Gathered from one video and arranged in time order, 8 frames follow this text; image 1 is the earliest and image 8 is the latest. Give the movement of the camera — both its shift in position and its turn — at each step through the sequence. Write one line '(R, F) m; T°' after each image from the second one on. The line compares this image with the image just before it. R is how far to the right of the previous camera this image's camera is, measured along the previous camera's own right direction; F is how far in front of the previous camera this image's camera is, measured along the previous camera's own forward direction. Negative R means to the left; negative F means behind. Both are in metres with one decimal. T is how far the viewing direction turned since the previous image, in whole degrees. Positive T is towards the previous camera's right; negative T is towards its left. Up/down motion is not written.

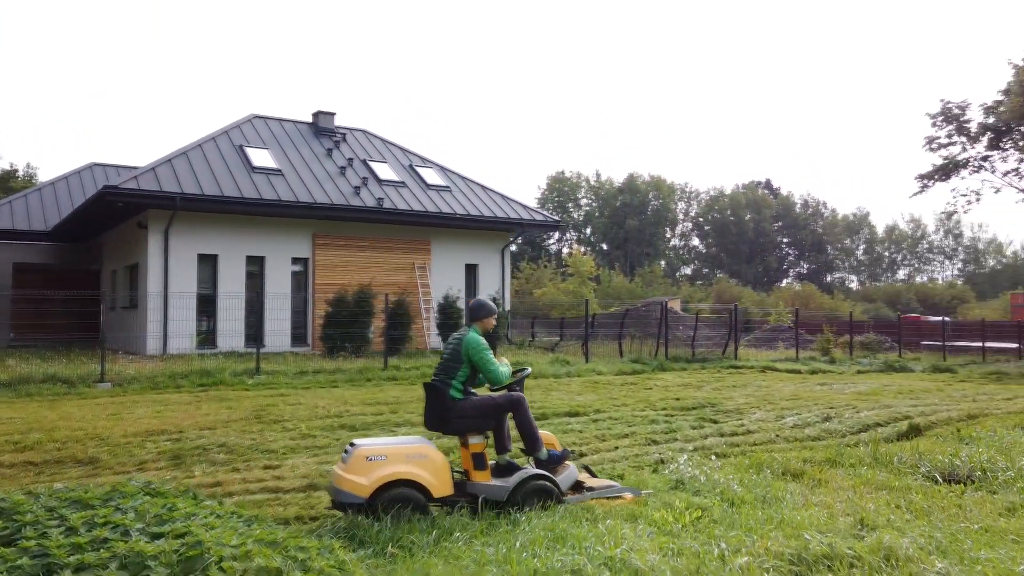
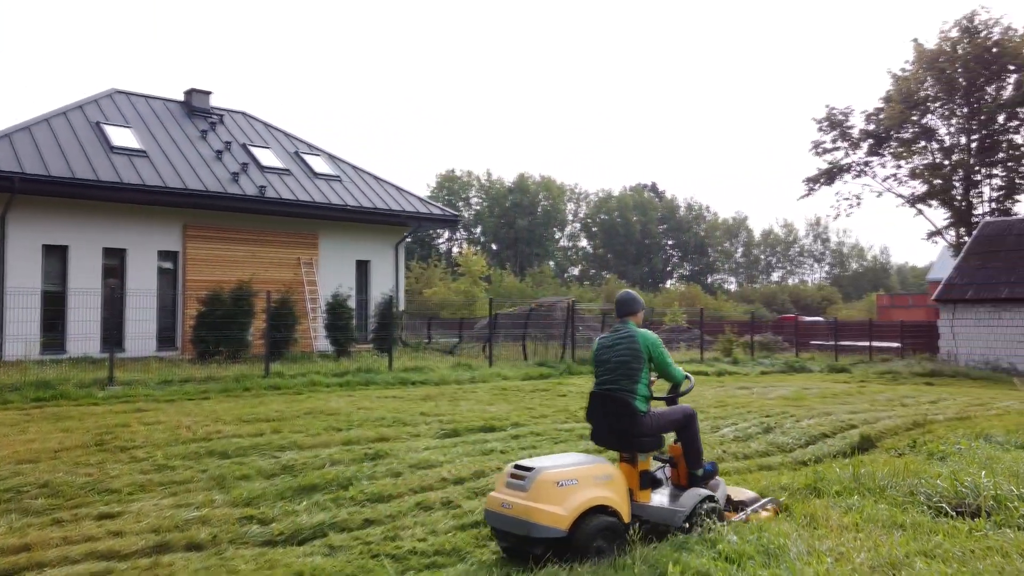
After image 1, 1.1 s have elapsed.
(-0.2, +1.2) m; +8°
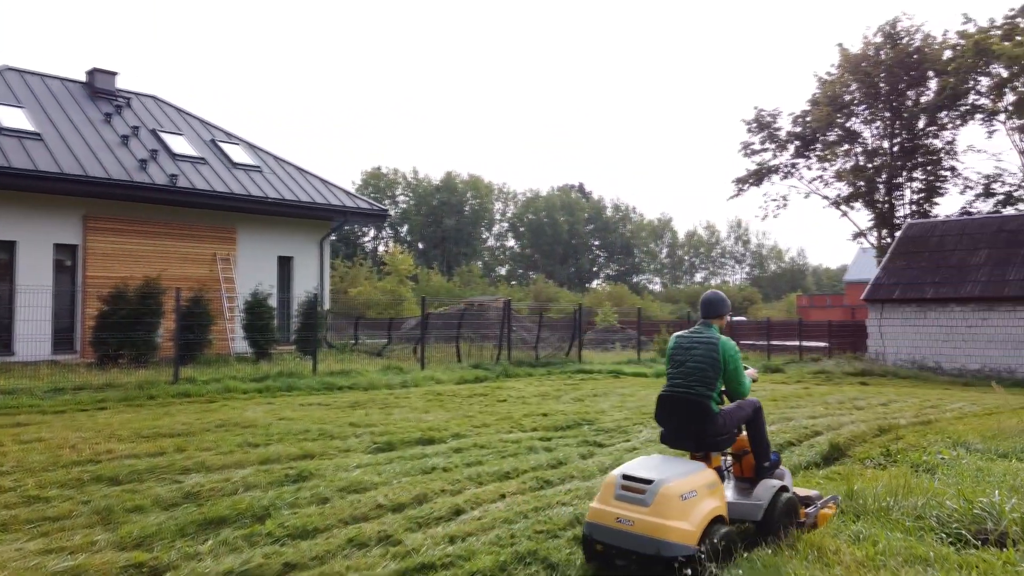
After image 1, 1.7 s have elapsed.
(-0.1, +0.7) m; +5°
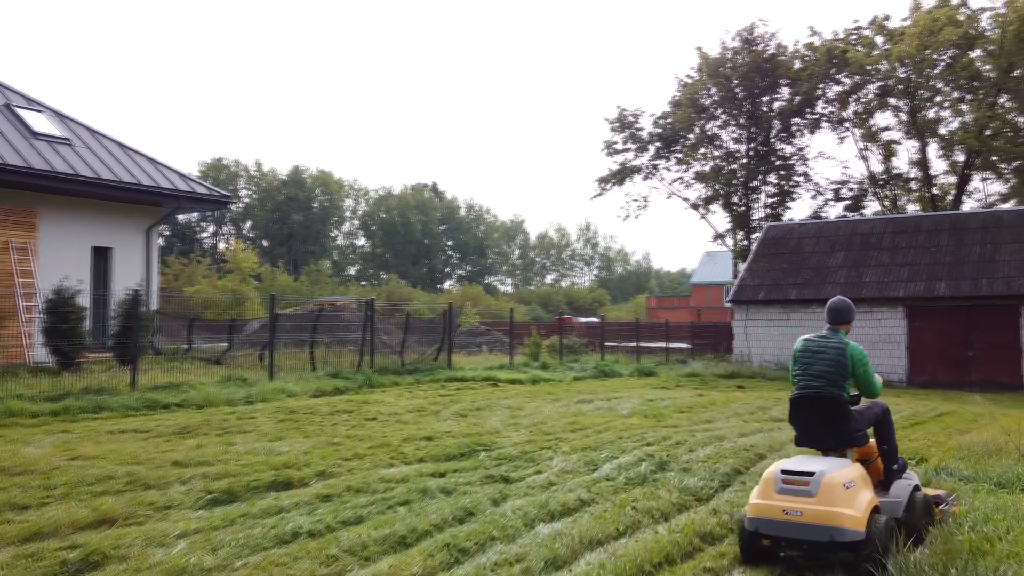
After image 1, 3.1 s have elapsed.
(-0.2, +1.5) m; +11°
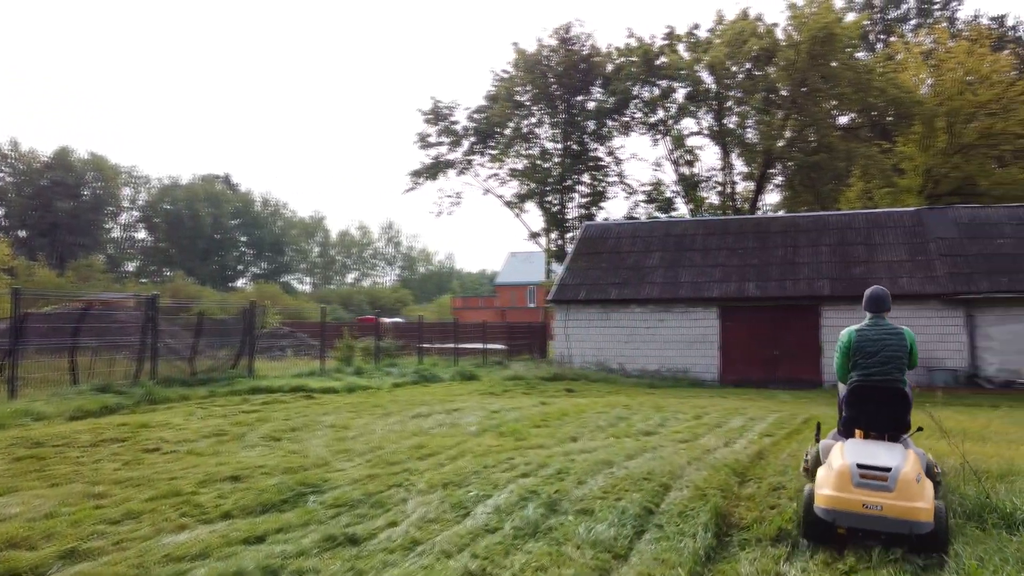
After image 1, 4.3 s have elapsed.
(-0.3, +1.5) m; +14°
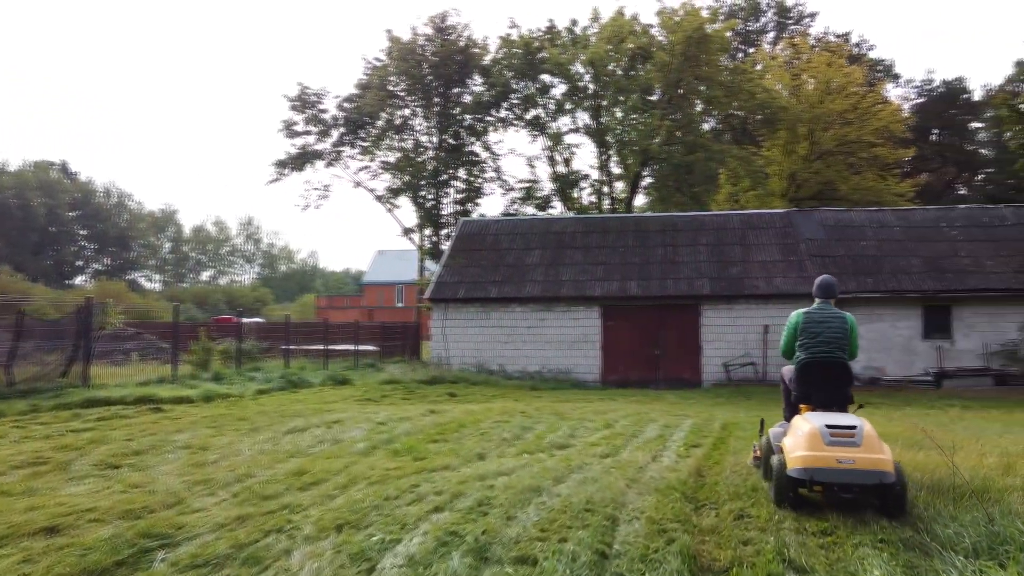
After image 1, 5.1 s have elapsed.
(-0.2, +1.0) m; +10°
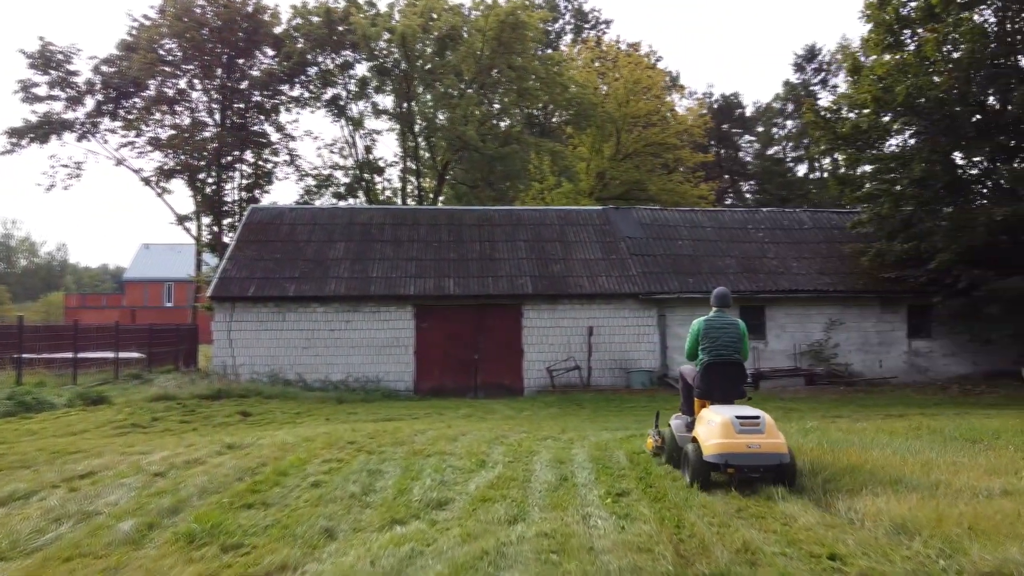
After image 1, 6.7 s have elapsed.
(-0.4, +2.0) m; +15°
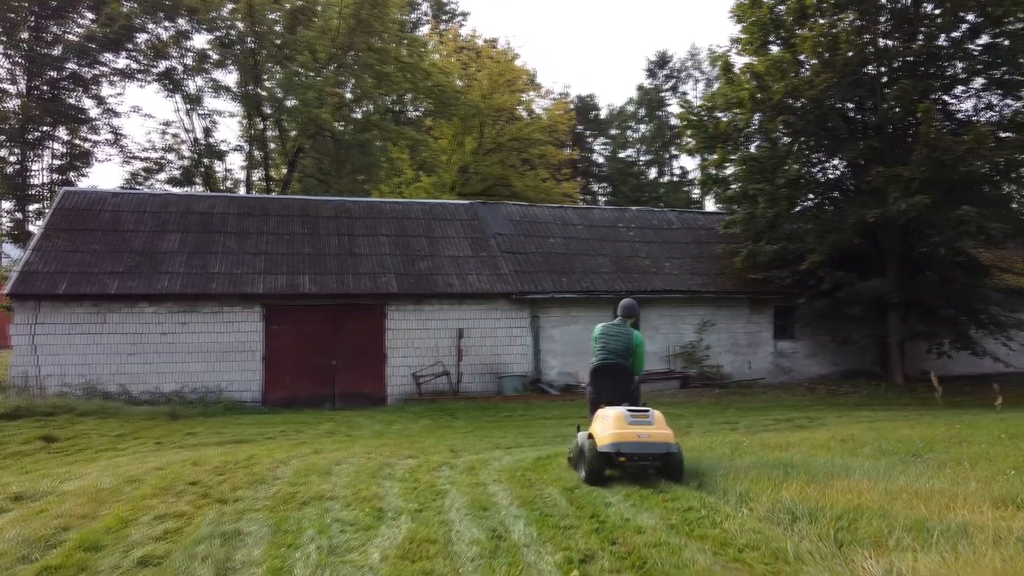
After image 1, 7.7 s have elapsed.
(-0.3, +1.4) m; +11°
